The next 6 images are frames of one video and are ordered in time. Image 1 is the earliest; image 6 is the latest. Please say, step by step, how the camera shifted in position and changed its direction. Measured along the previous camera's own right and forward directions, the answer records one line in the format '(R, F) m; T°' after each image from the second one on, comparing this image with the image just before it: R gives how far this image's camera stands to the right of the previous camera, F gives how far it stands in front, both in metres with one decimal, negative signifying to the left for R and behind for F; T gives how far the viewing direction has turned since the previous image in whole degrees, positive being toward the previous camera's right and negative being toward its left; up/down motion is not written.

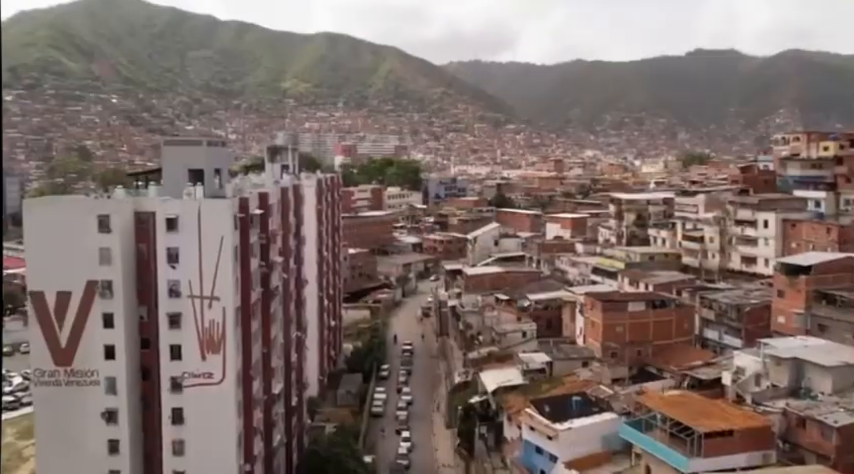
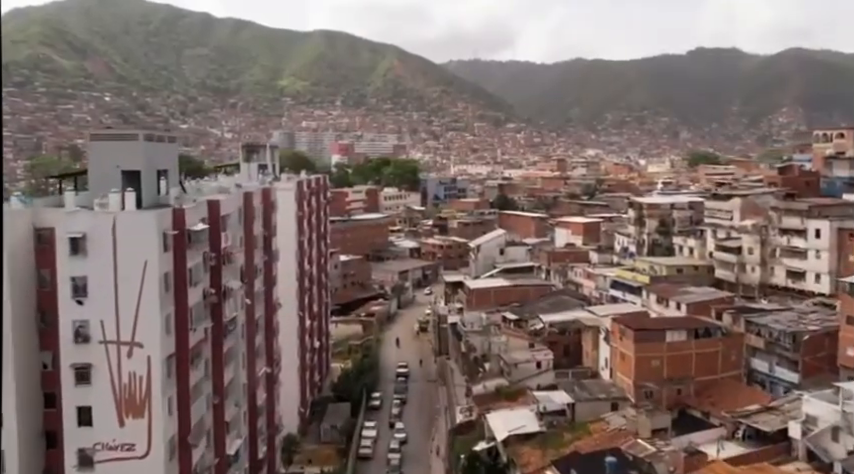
(+0.1, +4.4) m; 0°
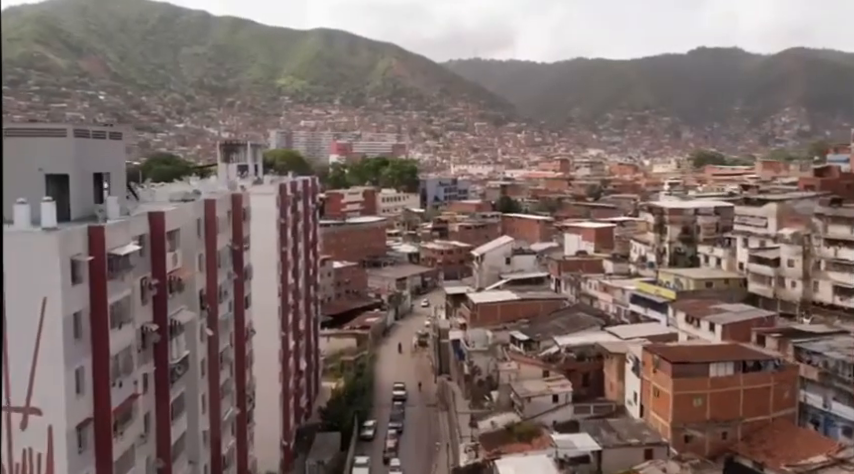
(0.0, +3.3) m; 0°
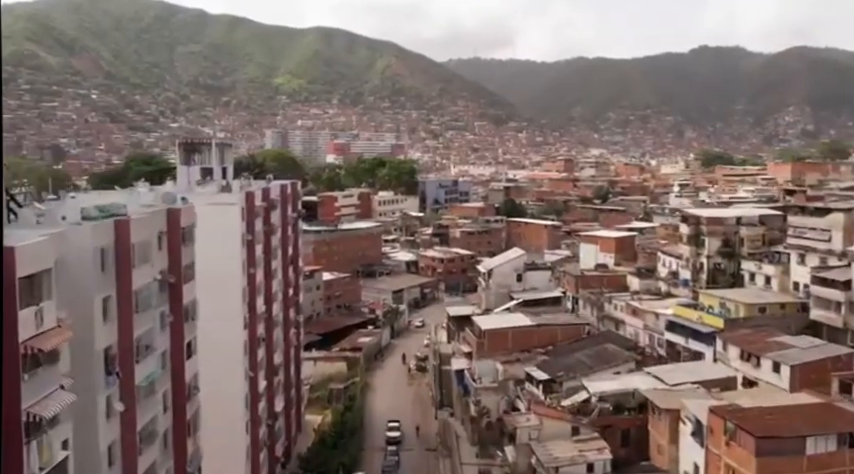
(0.0, +4.6) m; 0°
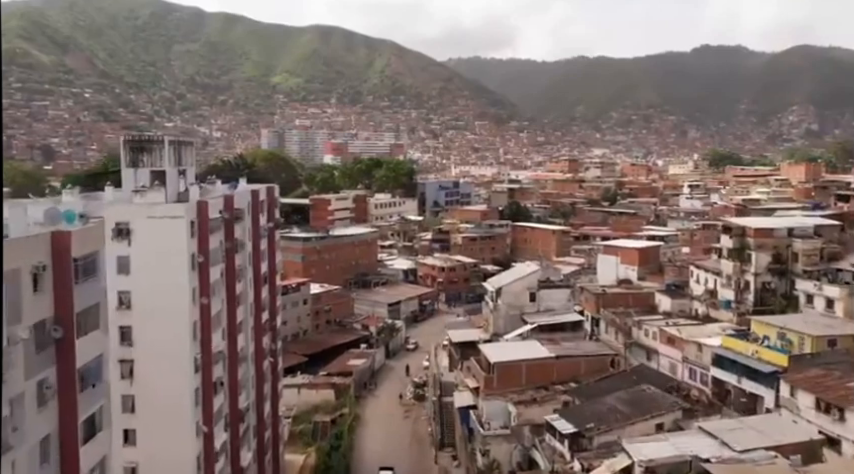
(+0.1, +4.2) m; 0°
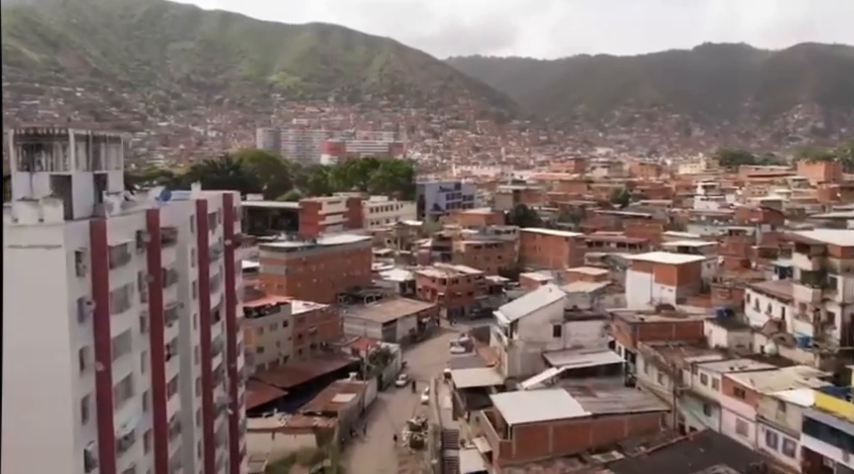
(+0.1, +5.2) m; 0°
